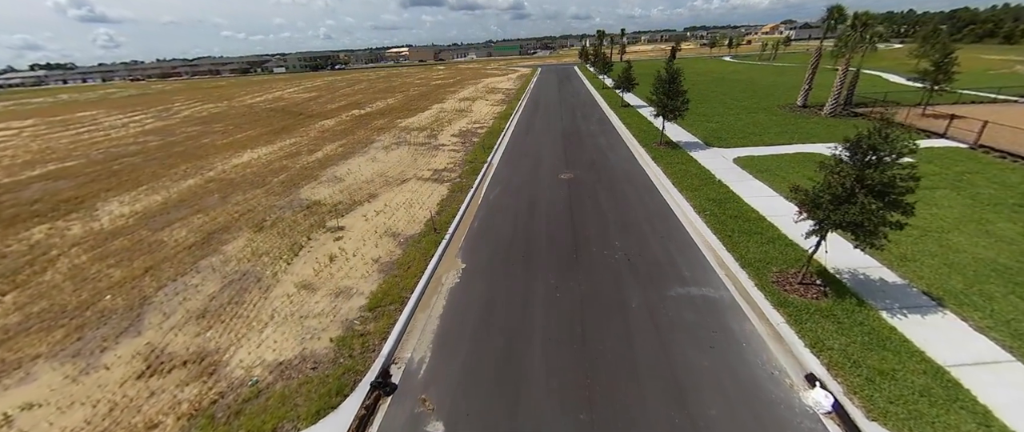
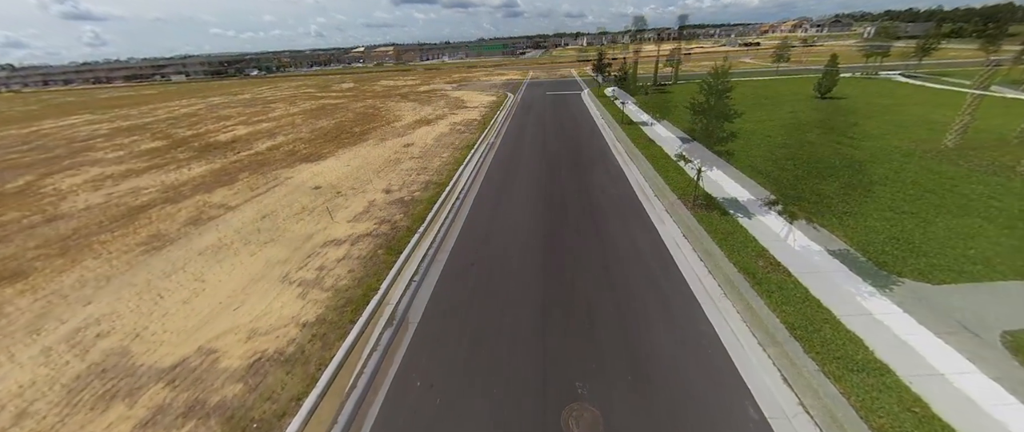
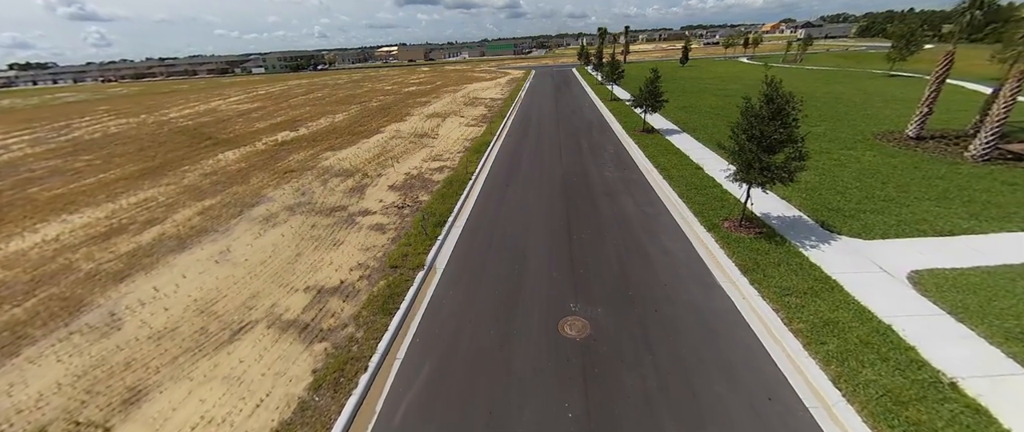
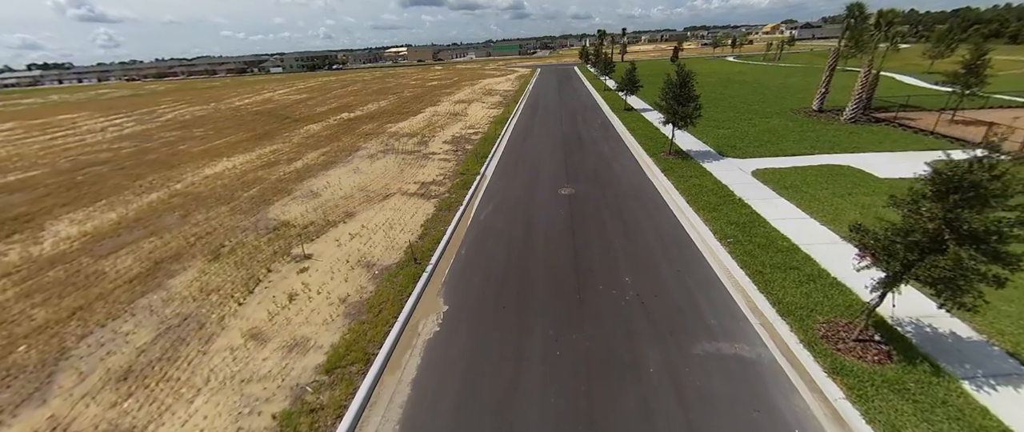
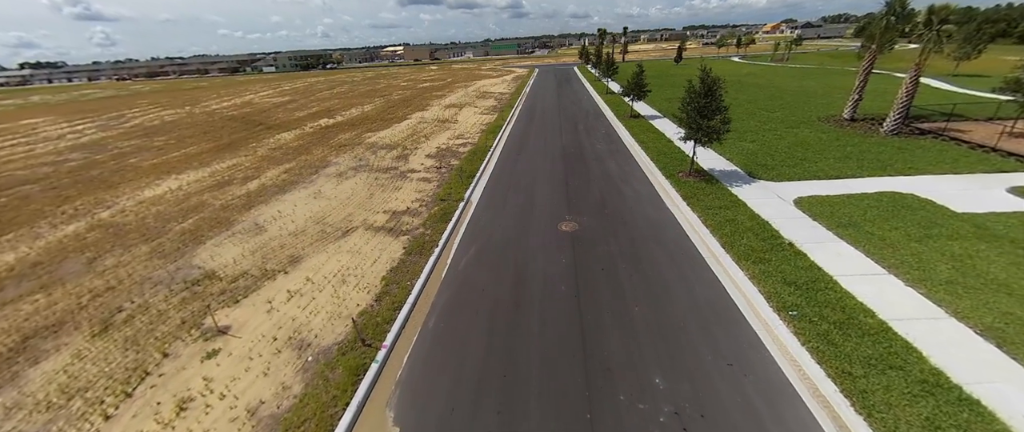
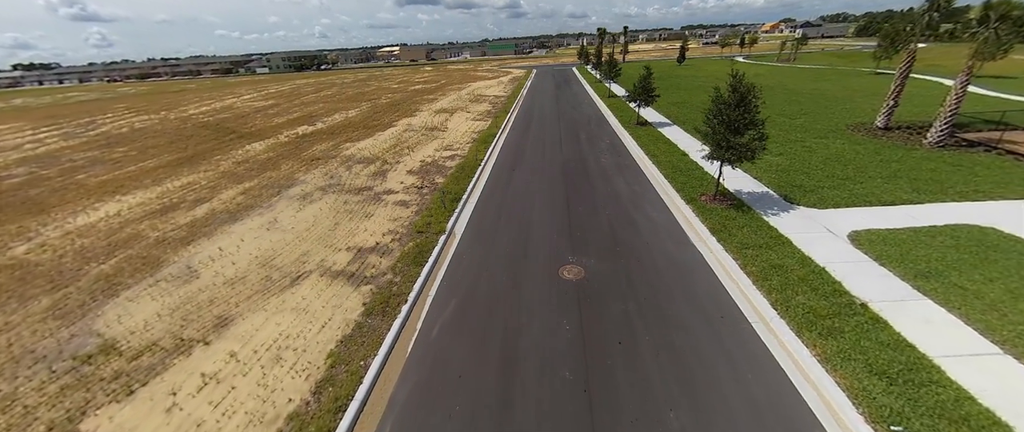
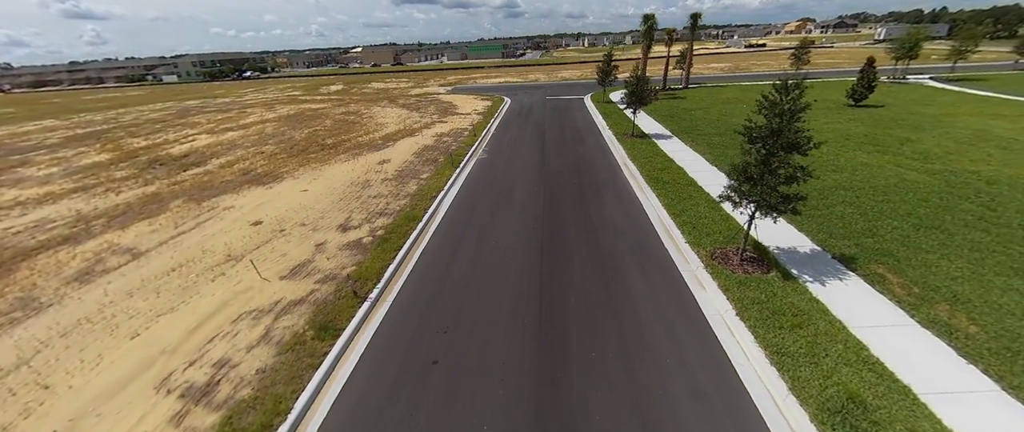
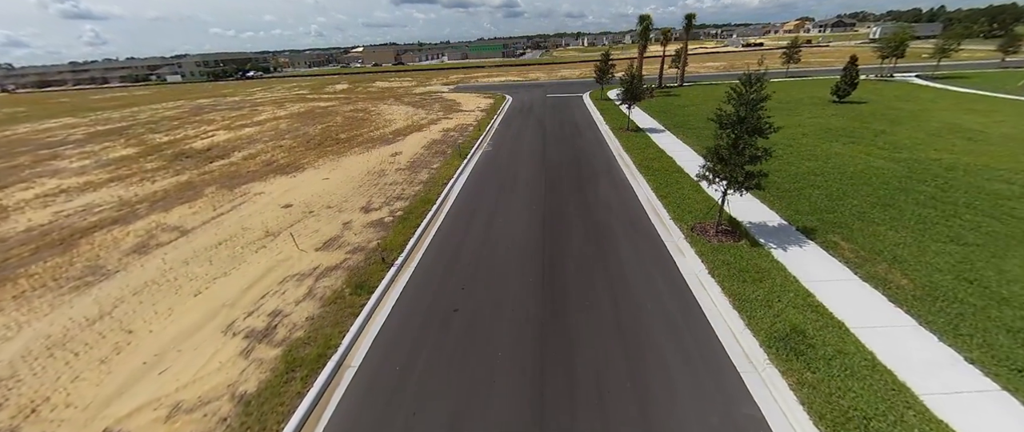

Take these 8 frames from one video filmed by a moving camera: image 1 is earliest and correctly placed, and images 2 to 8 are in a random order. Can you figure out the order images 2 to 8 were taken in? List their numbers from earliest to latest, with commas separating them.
4, 5, 6, 3, 2, 8, 7
